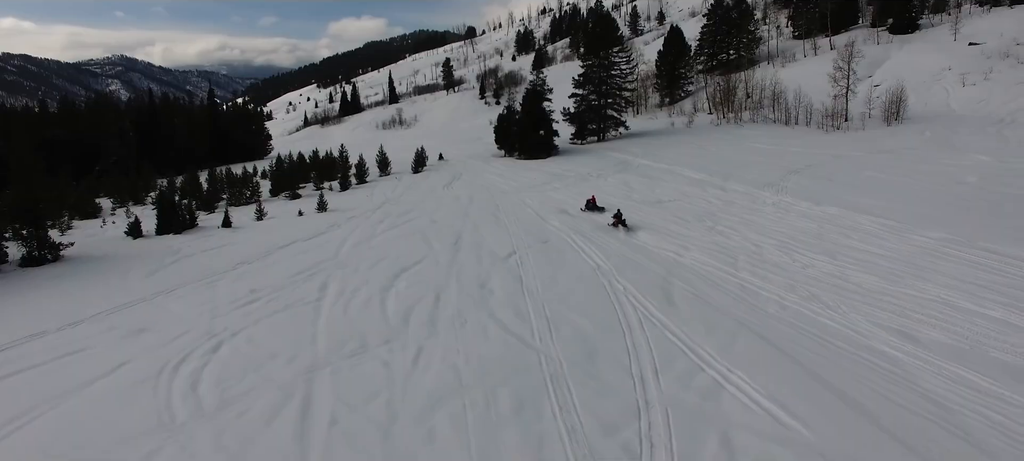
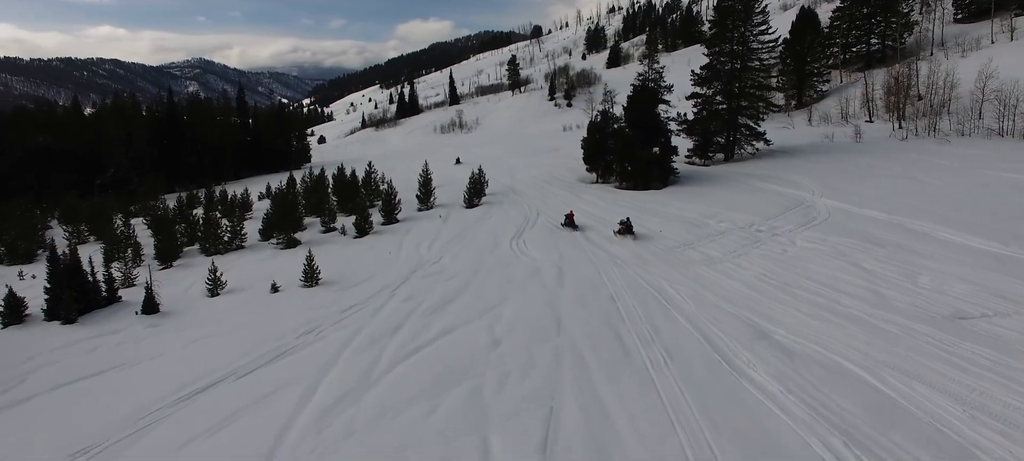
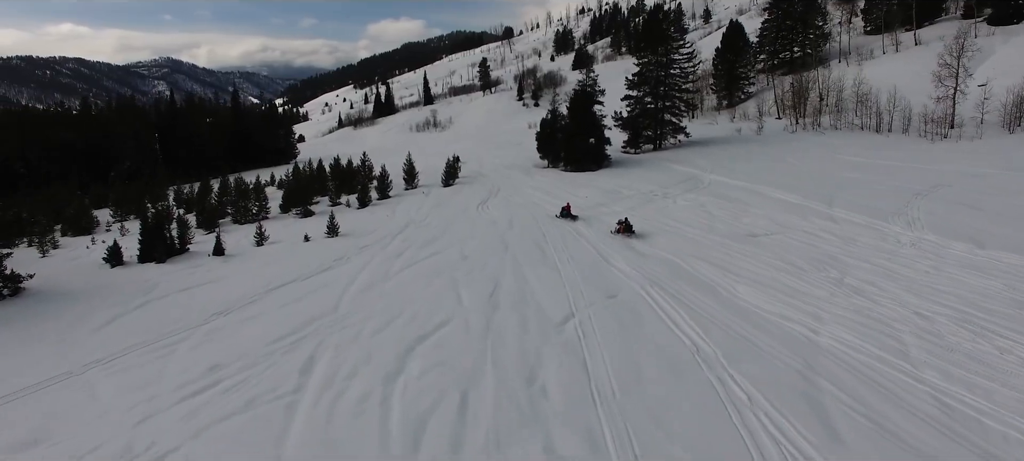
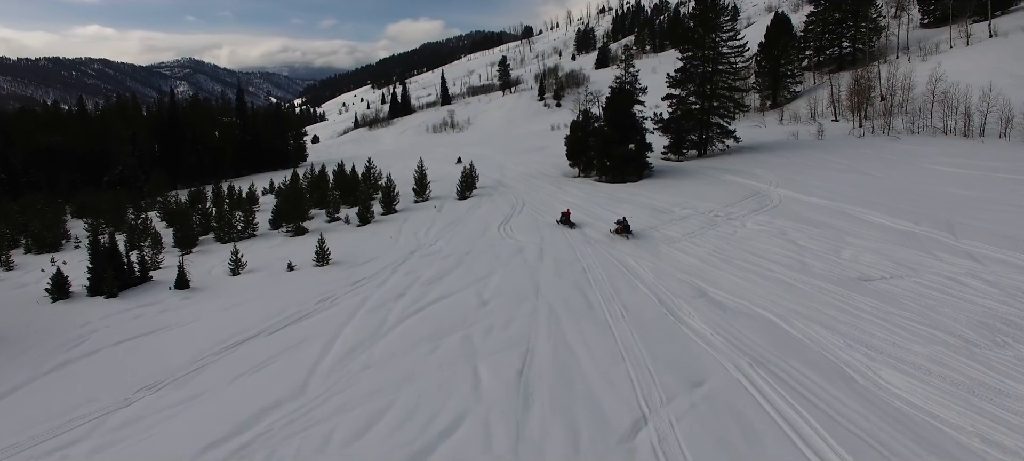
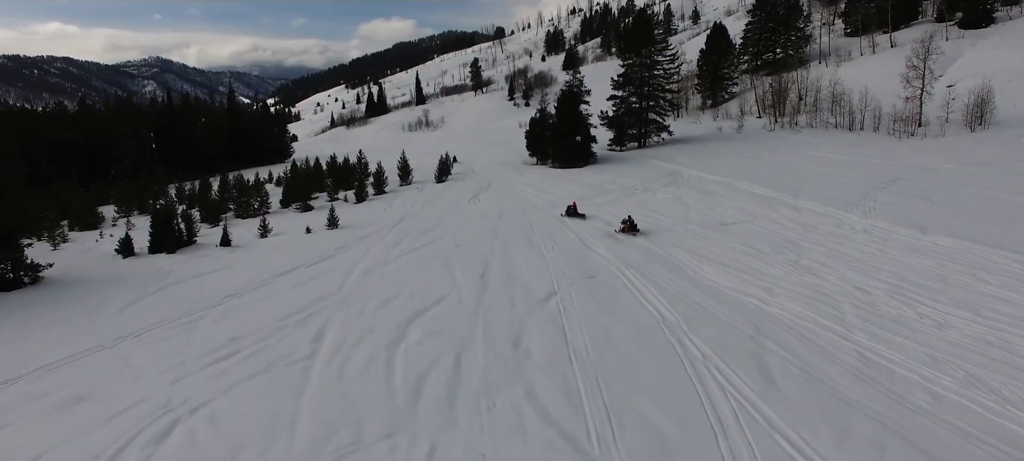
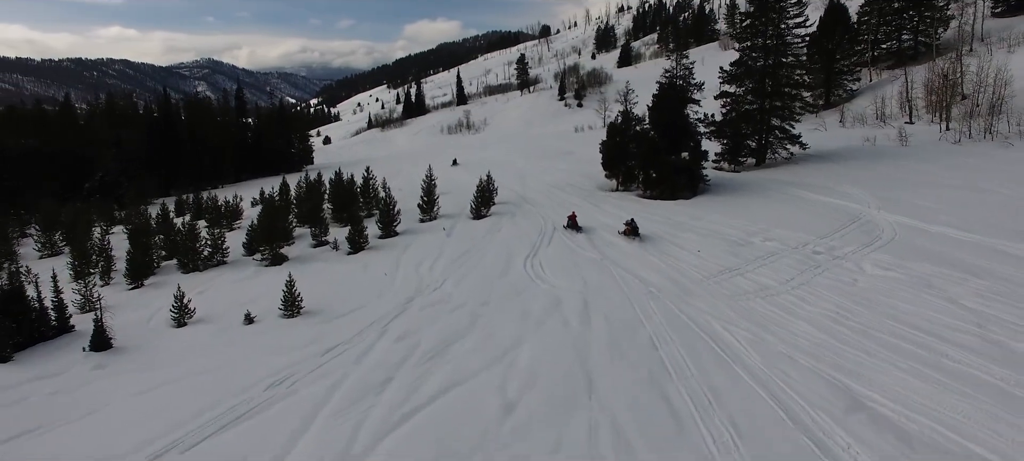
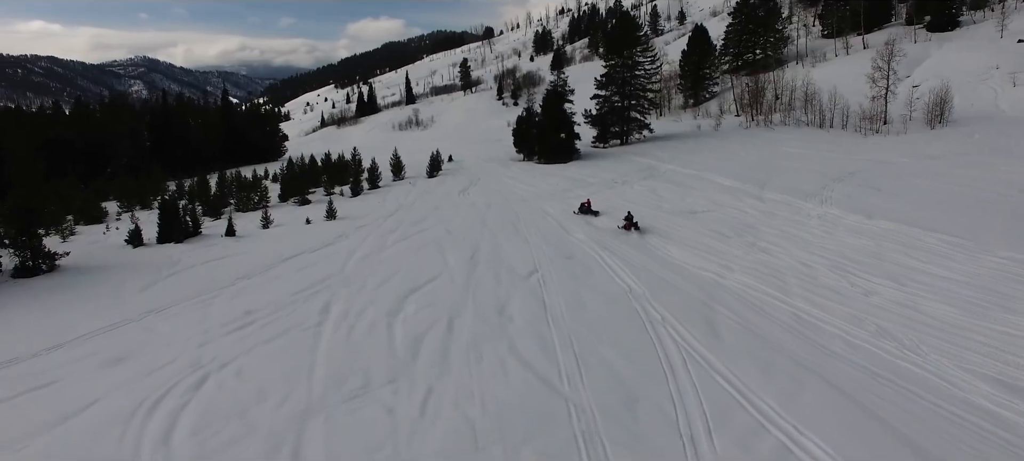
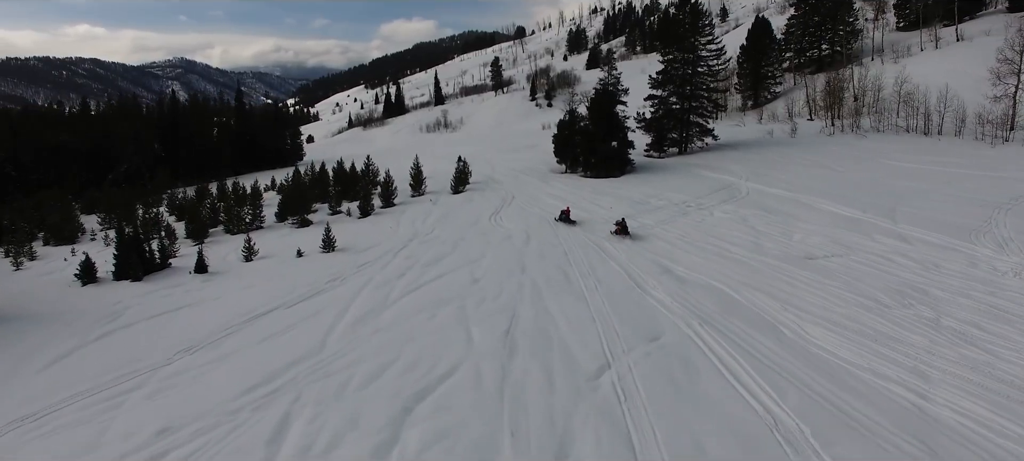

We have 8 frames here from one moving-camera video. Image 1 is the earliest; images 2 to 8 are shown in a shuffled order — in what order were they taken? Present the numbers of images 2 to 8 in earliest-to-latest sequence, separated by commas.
7, 5, 3, 8, 4, 2, 6
